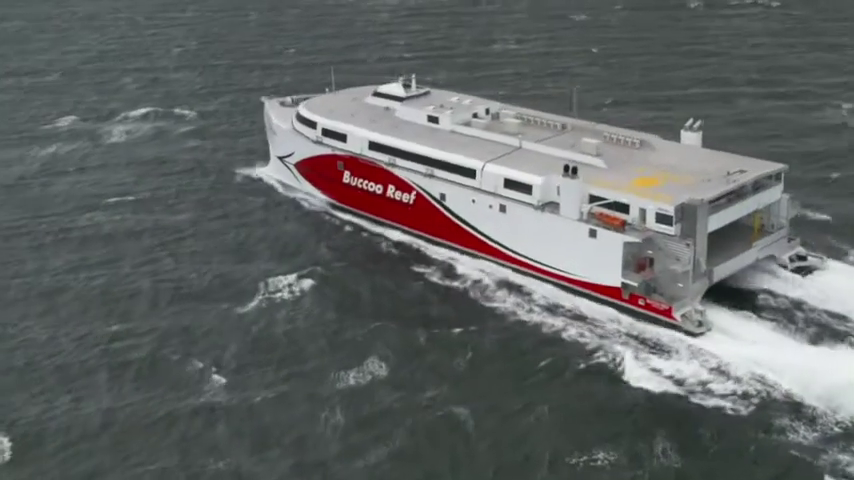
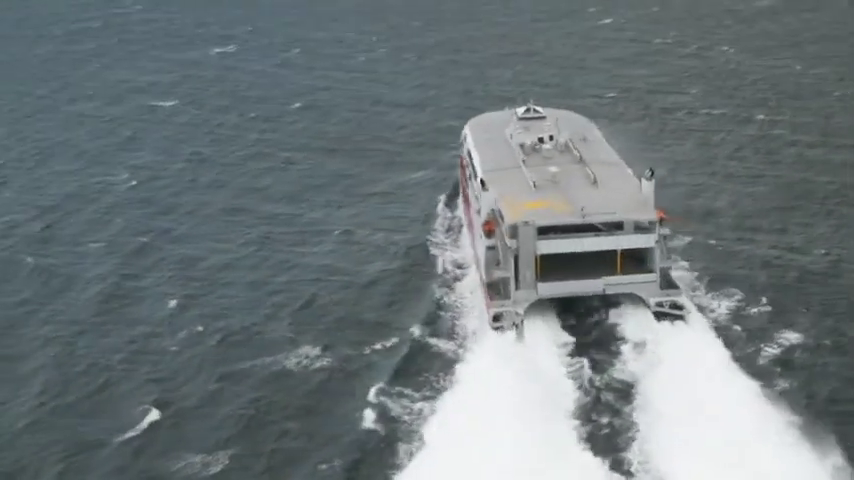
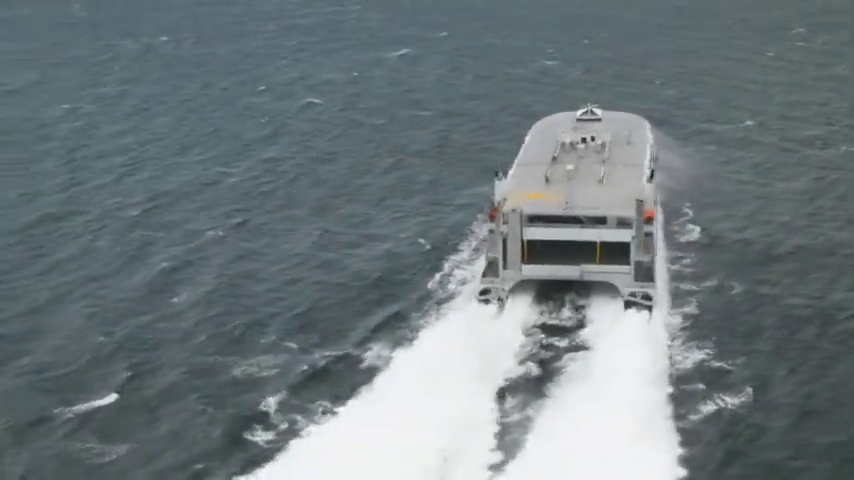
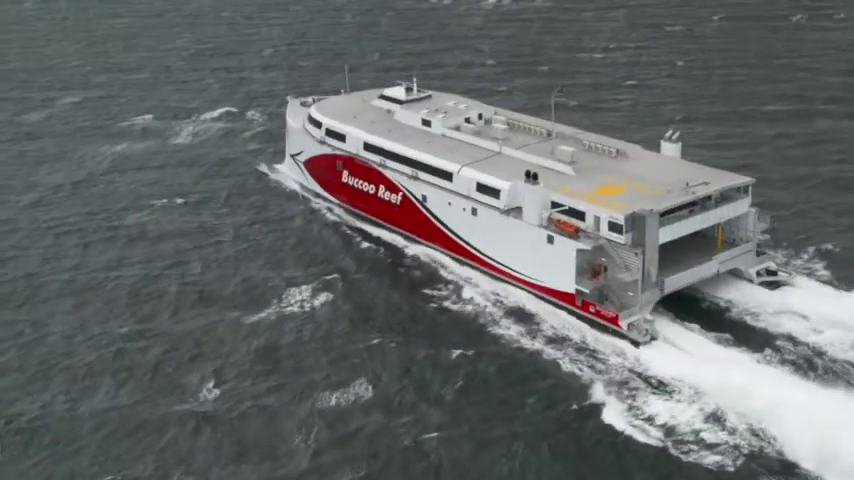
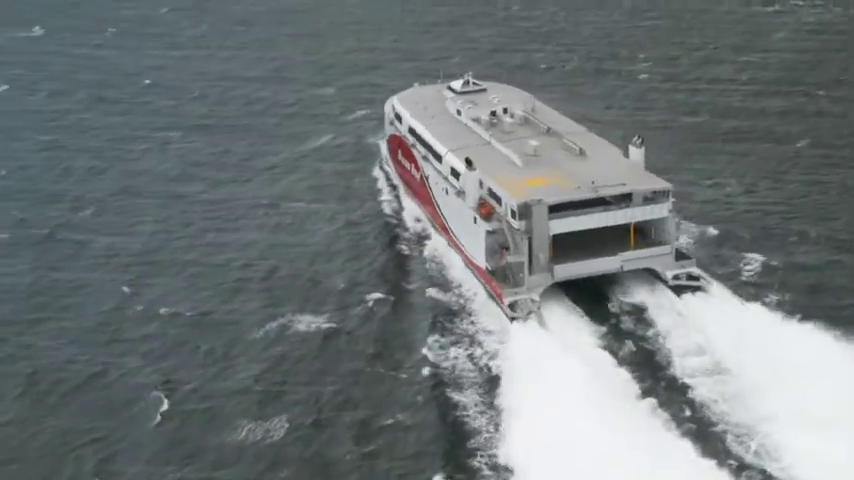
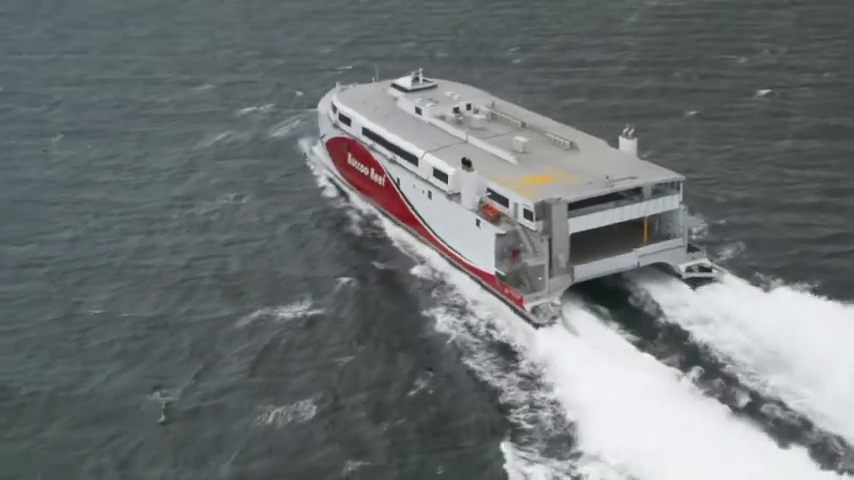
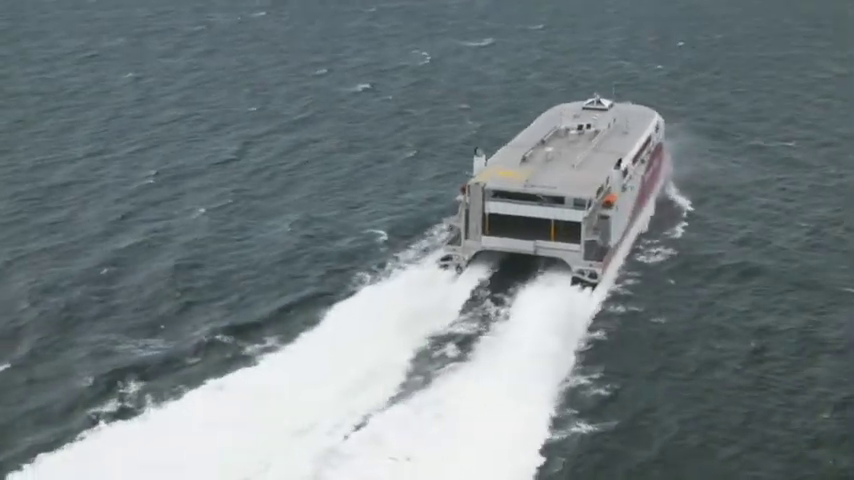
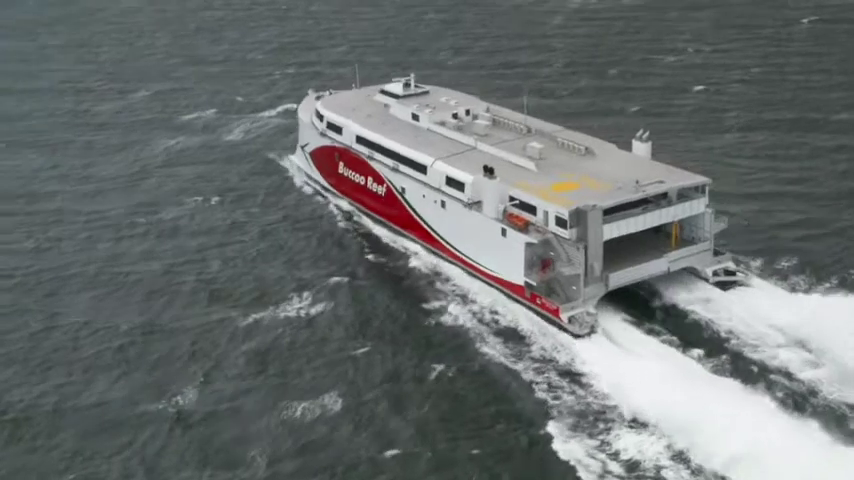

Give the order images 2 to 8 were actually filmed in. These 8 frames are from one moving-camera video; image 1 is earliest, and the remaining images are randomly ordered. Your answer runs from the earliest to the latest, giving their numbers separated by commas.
4, 8, 6, 5, 2, 3, 7
